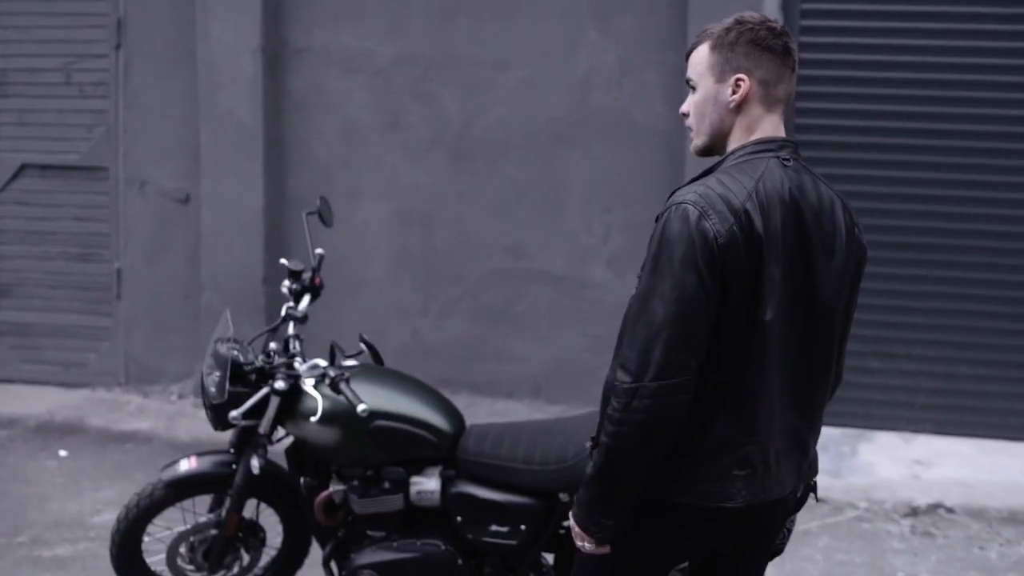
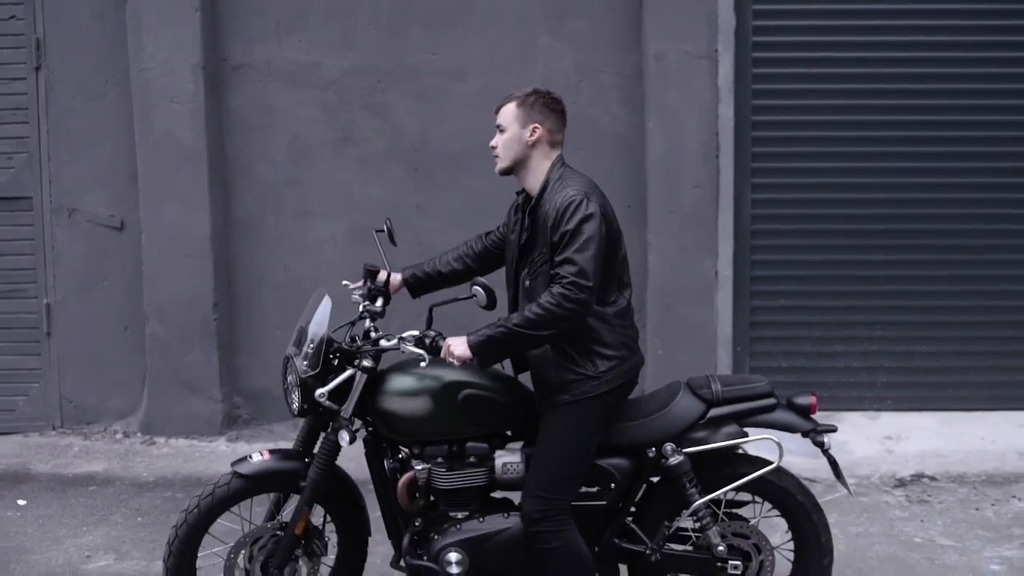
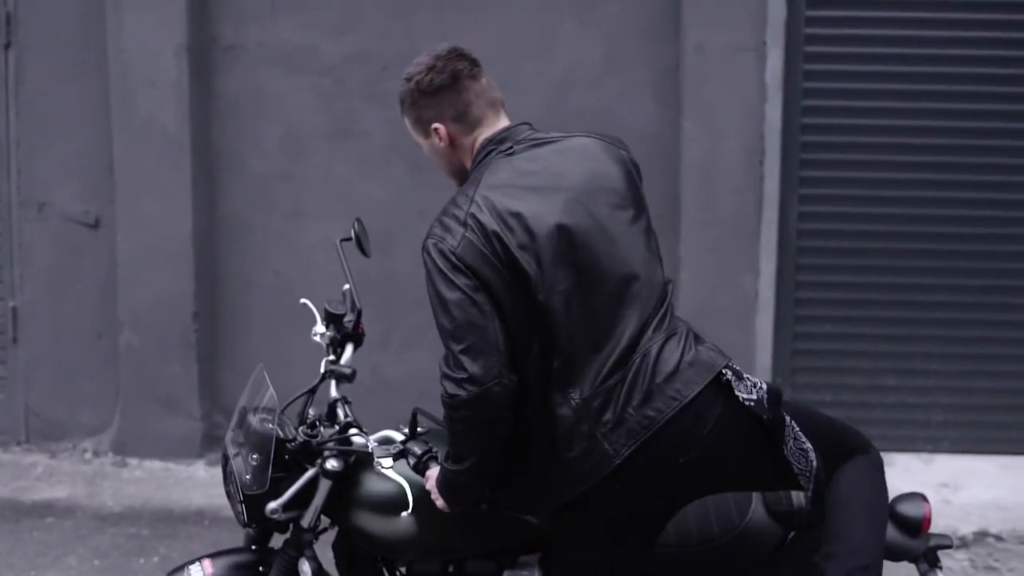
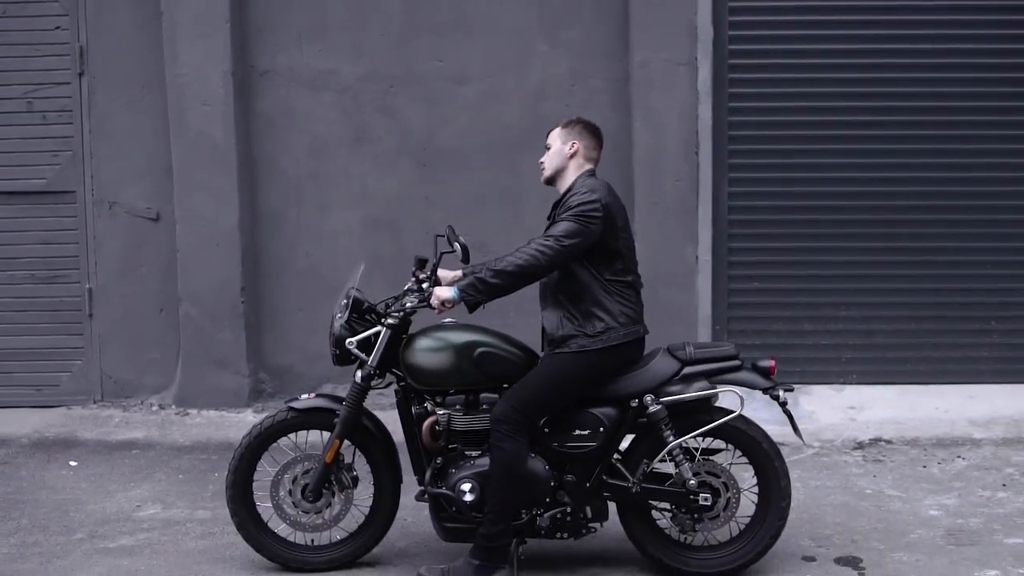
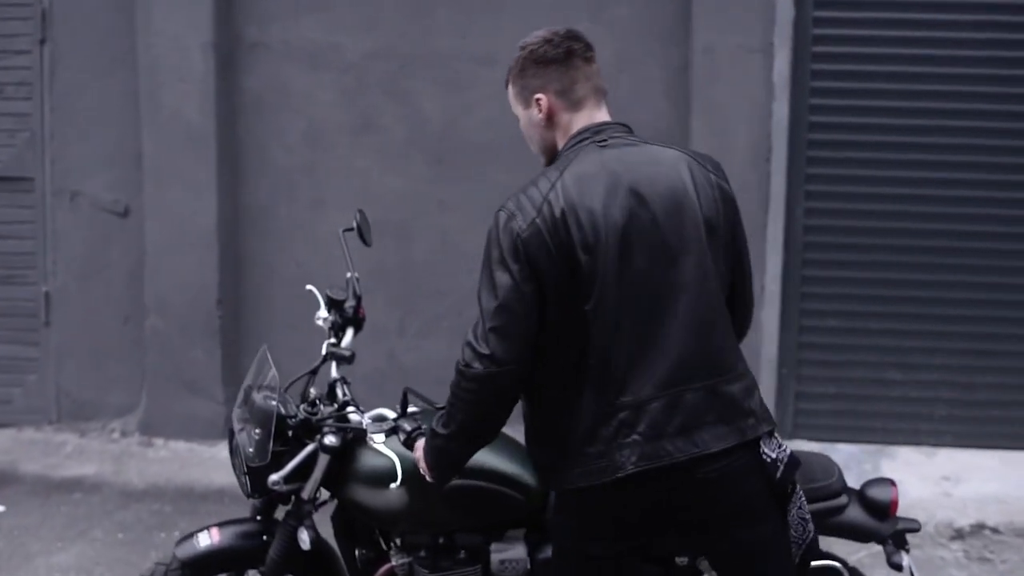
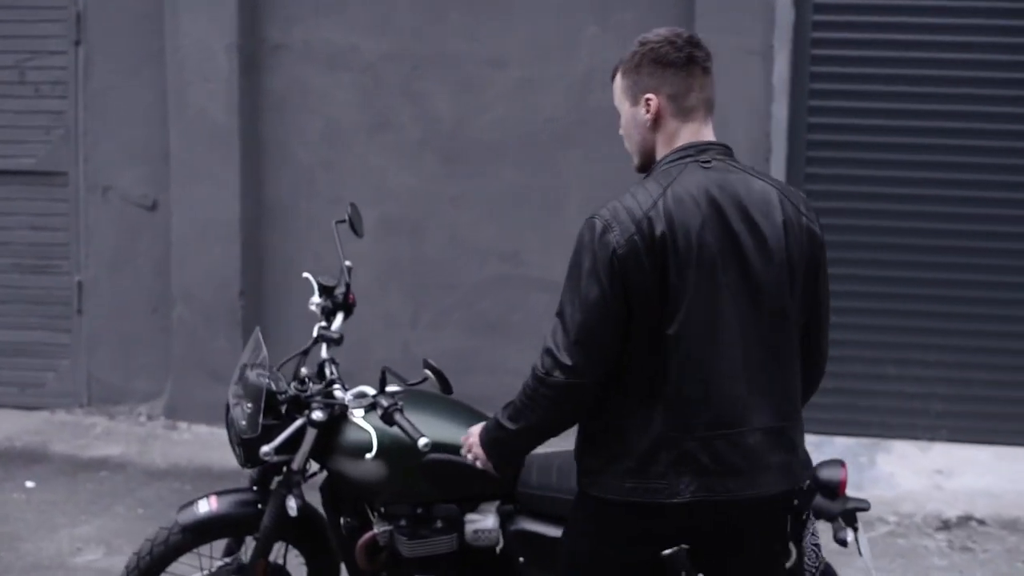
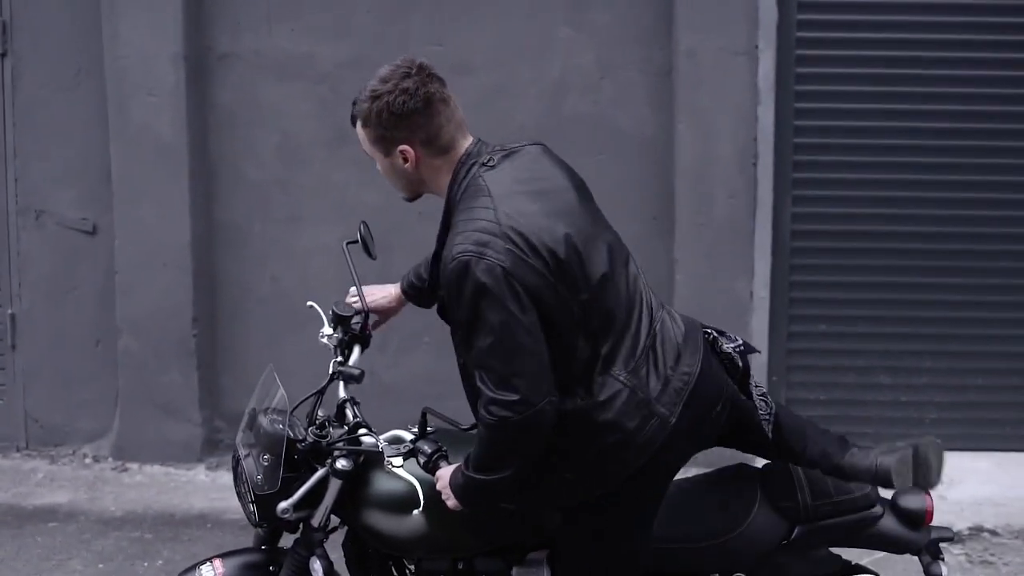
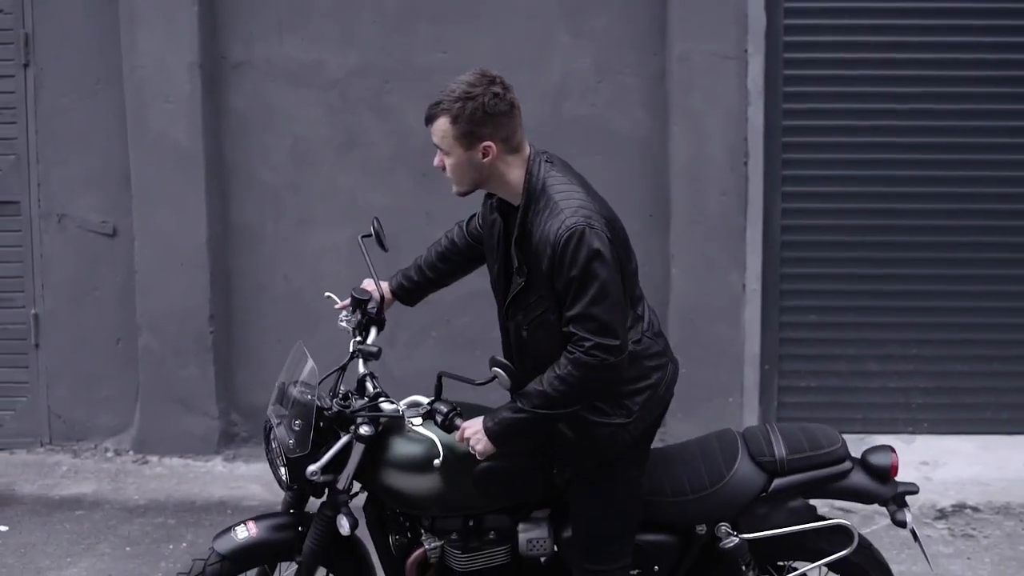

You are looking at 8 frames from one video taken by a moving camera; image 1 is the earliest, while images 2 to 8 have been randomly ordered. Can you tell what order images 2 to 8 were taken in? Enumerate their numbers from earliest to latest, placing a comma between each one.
6, 5, 3, 7, 8, 2, 4
